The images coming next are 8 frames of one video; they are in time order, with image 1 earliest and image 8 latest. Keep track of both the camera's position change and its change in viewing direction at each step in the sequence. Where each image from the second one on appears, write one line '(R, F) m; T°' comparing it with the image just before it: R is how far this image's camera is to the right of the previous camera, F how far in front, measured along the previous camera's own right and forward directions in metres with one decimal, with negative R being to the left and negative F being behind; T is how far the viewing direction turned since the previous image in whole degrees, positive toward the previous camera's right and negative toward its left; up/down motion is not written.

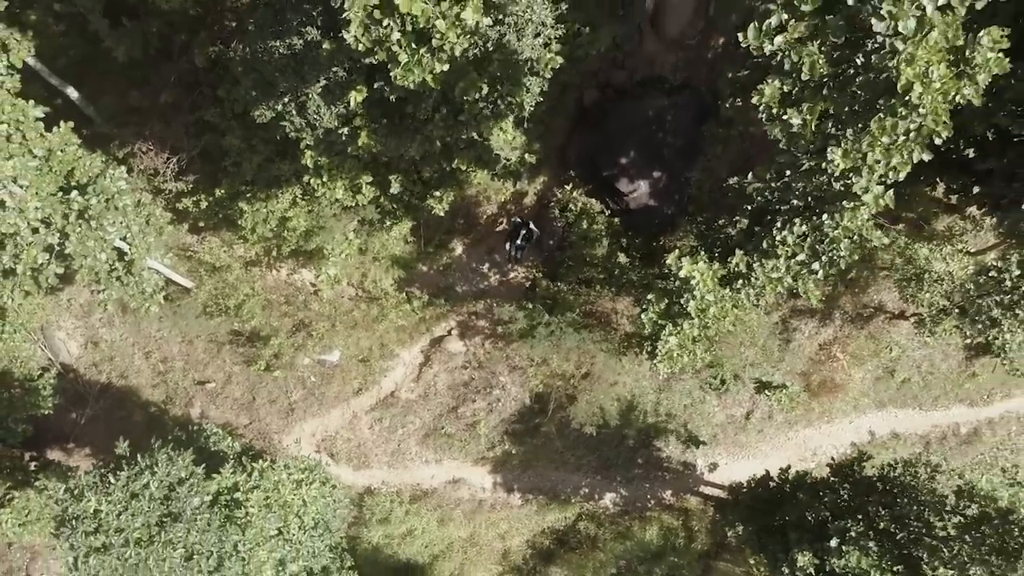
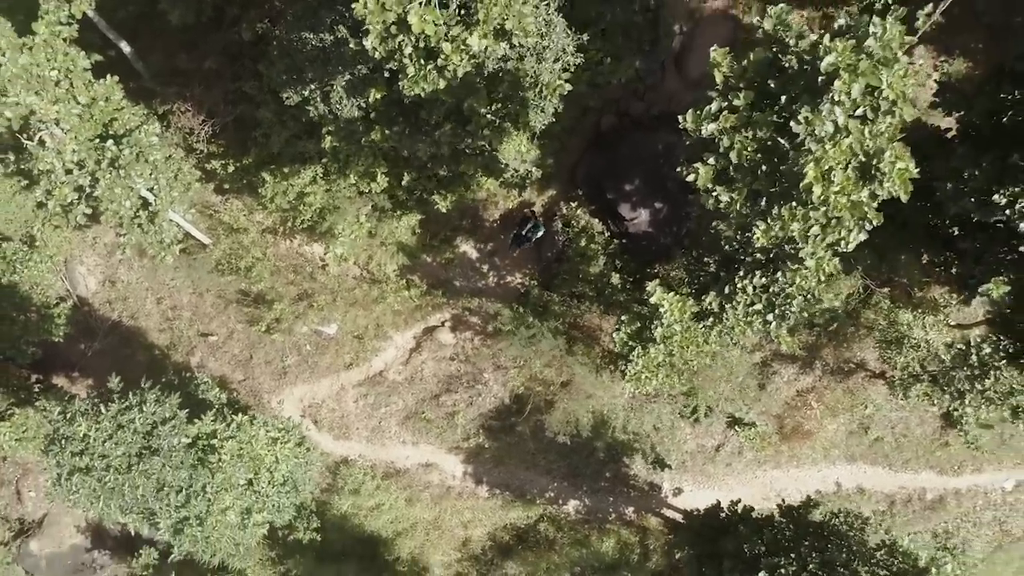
(+0.6, -0.8) m; -2°
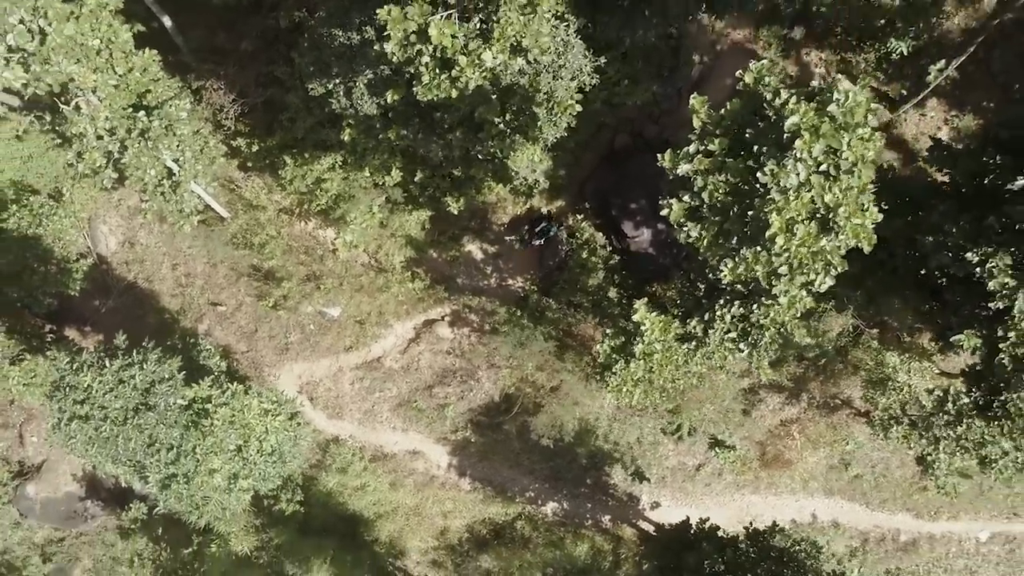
(+0.3, -0.6) m; -1°
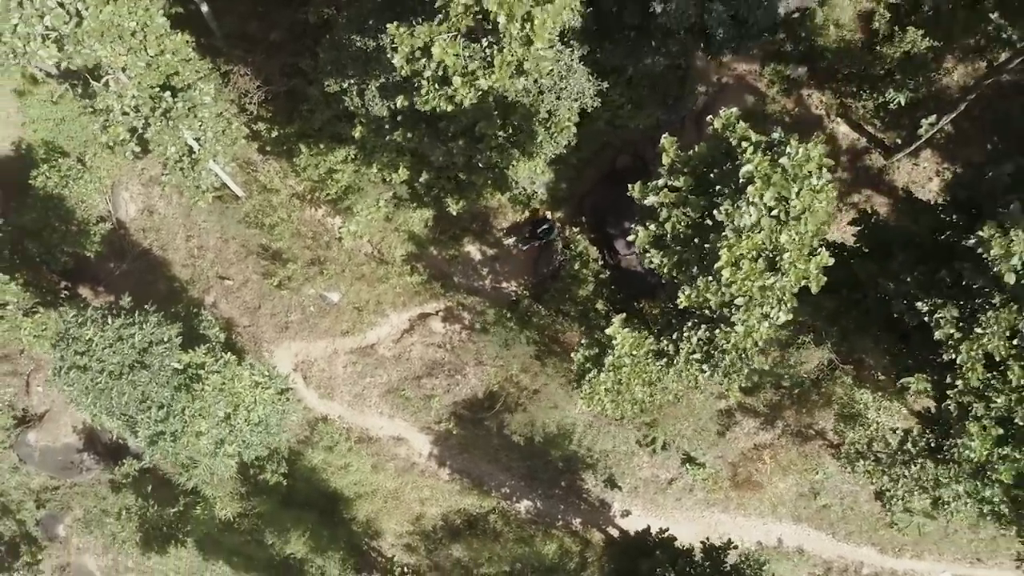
(+0.5, -0.8) m; -1°
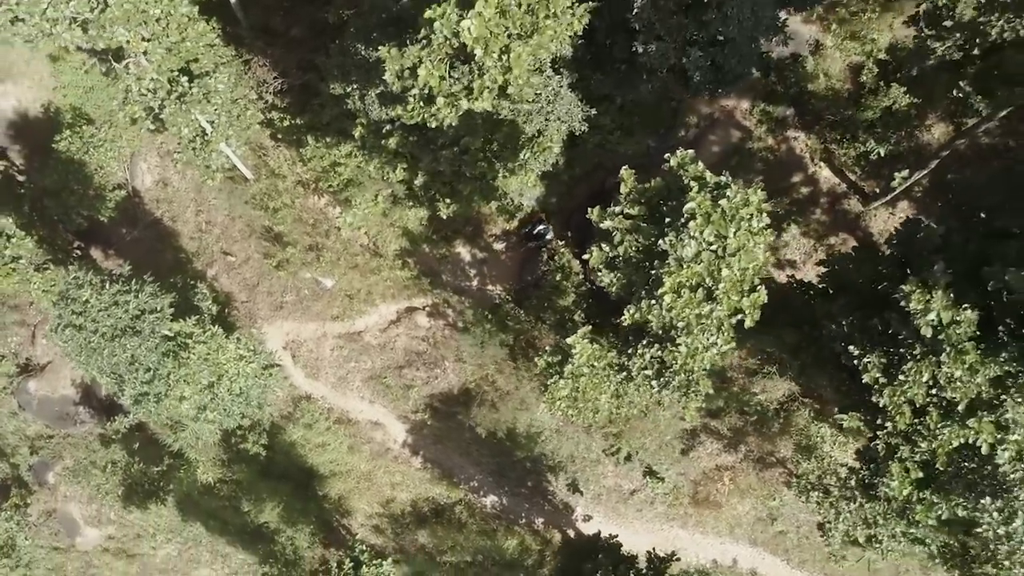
(+0.7, -0.9) m; -1°
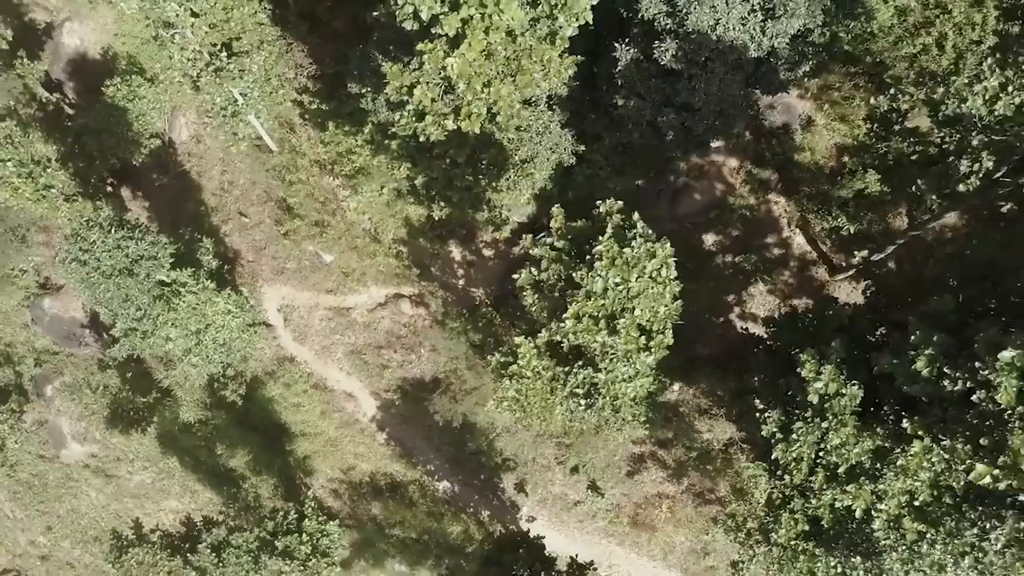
(+1.1, -1.5) m; -2°
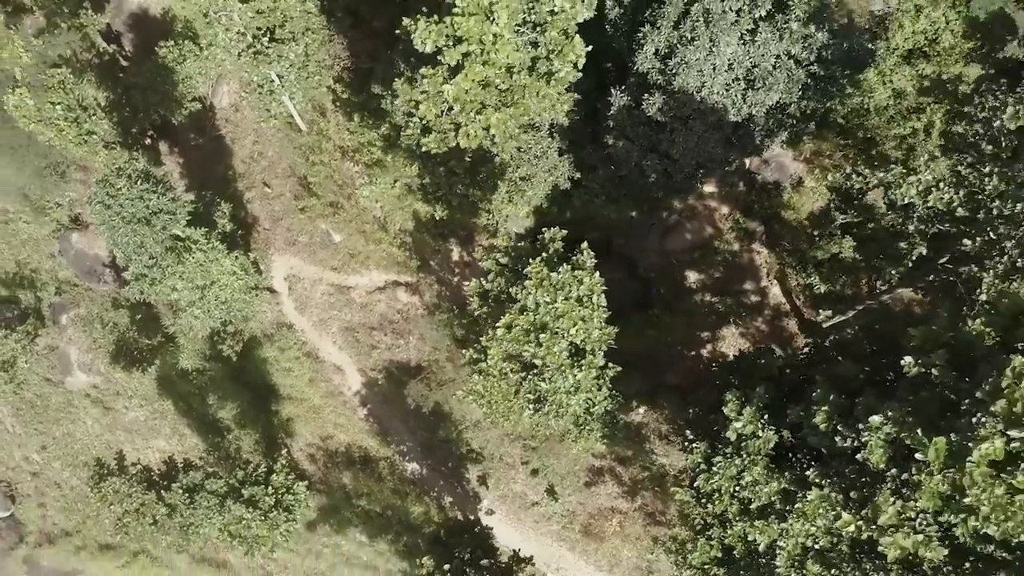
(+0.9, -1.3) m; -2°
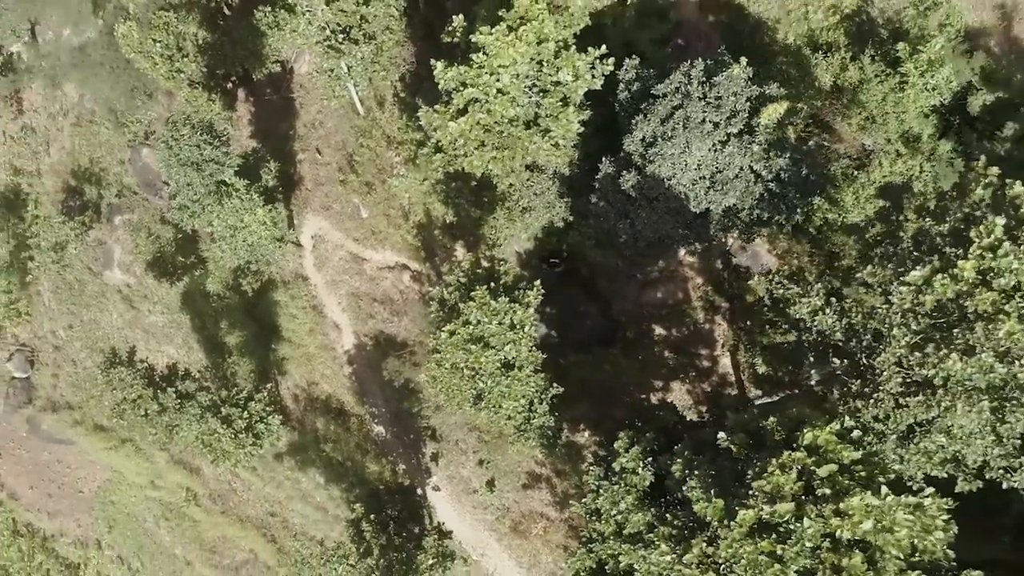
(+1.4, -2.7) m; -3°
